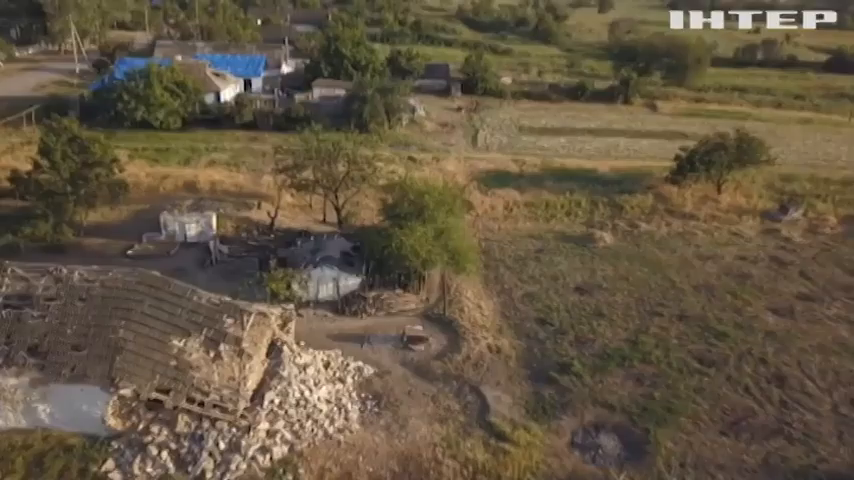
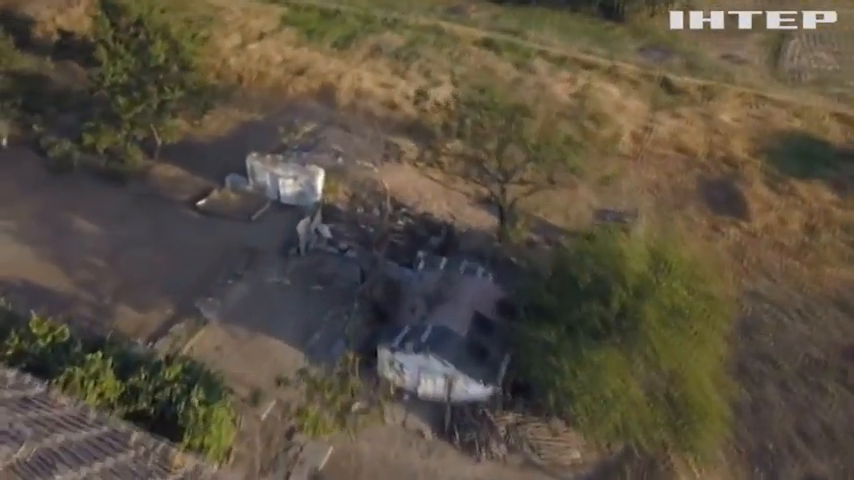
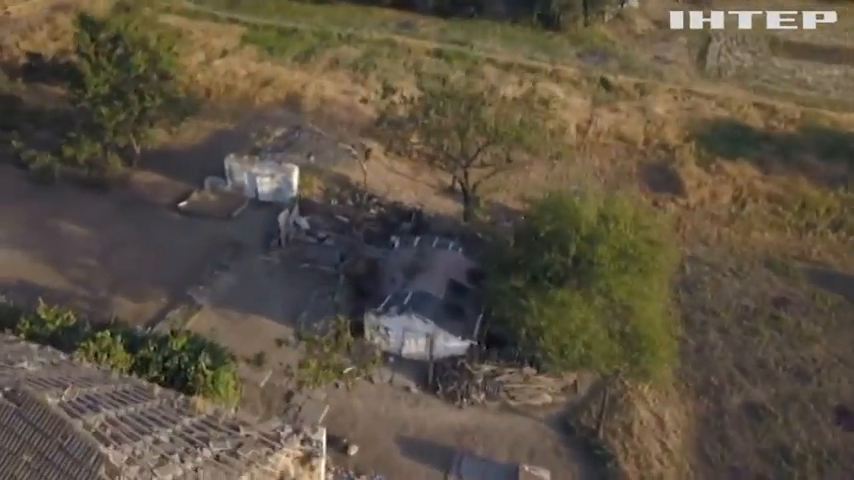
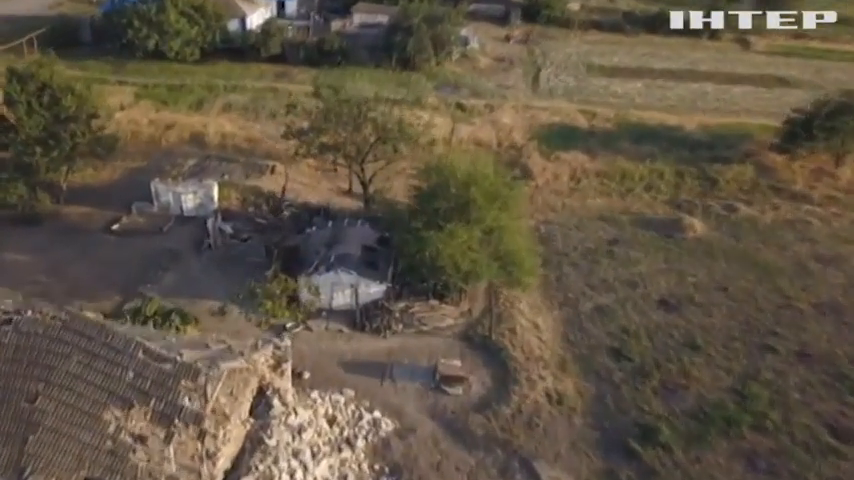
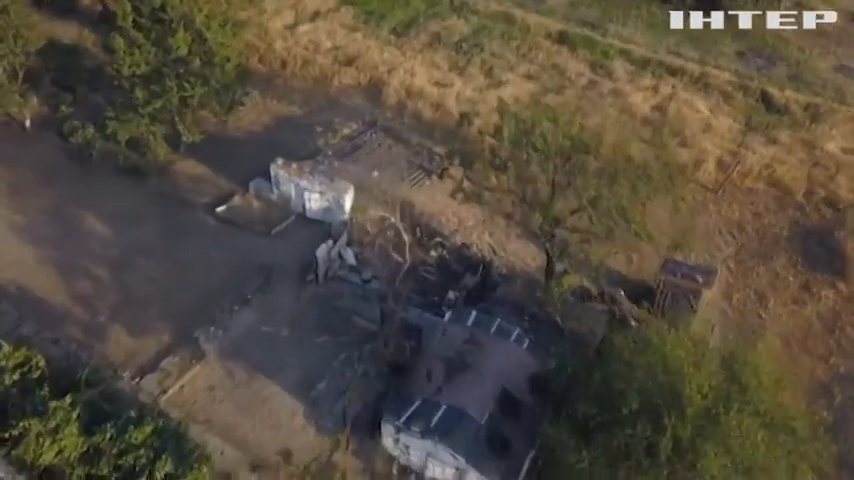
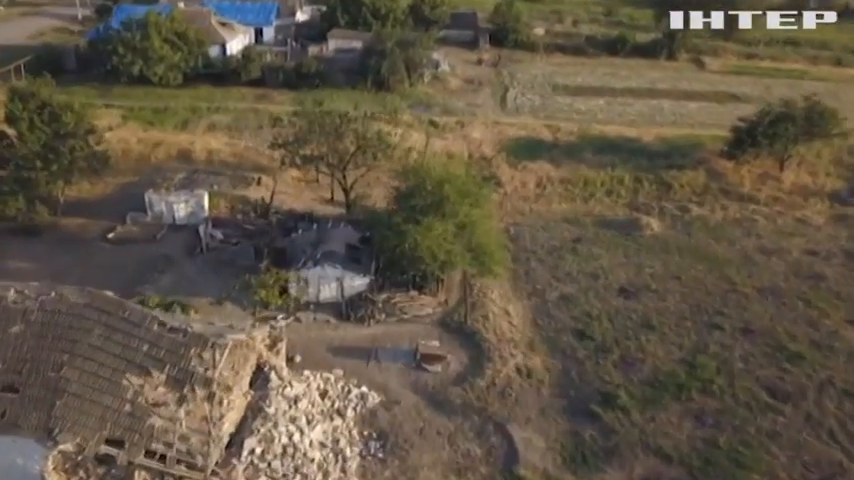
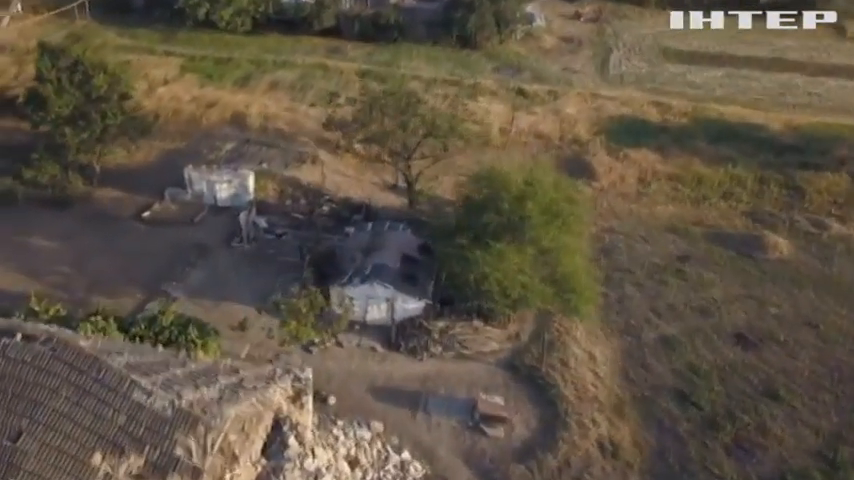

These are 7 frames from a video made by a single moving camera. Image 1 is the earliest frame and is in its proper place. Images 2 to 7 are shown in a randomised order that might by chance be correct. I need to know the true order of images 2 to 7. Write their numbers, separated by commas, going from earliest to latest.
6, 4, 7, 3, 2, 5
